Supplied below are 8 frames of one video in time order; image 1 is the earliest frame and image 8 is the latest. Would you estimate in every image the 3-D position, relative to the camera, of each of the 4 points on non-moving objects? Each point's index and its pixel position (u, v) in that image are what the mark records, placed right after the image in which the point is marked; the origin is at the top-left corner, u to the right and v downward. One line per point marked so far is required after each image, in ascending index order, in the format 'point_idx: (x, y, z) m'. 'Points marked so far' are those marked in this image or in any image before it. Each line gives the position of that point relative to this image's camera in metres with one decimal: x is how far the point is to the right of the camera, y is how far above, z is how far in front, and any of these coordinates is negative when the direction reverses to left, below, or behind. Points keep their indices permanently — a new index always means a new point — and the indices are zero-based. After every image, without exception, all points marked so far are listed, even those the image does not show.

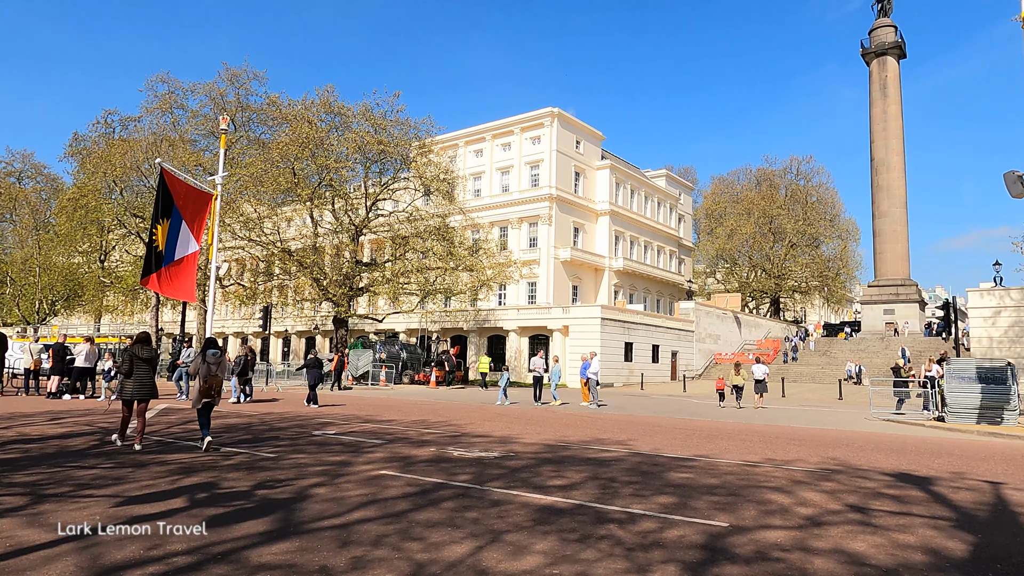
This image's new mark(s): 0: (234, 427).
0: (-4.8, -2.4, +11.4) m
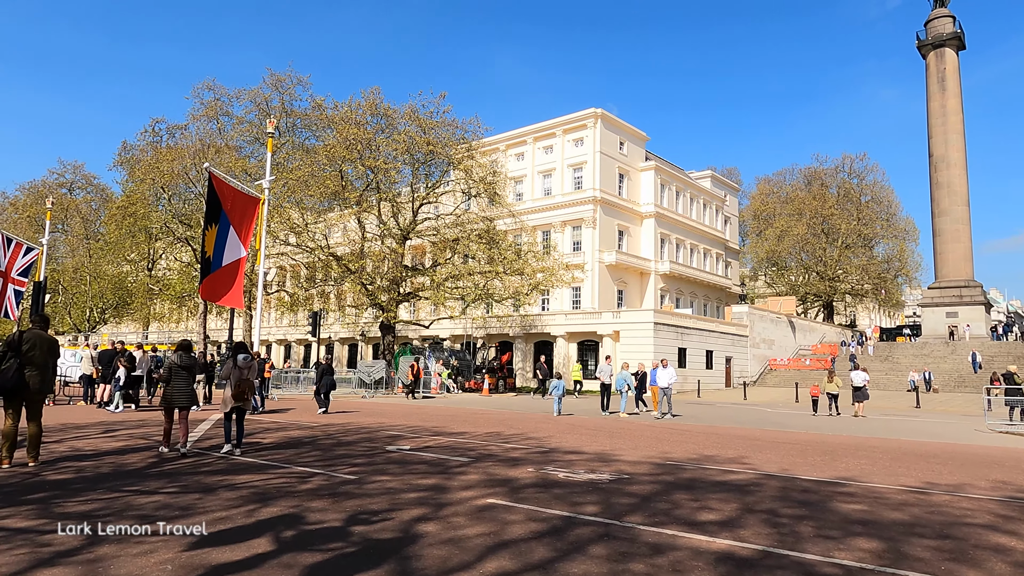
0: (-3.4, -2.4, +10.5) m
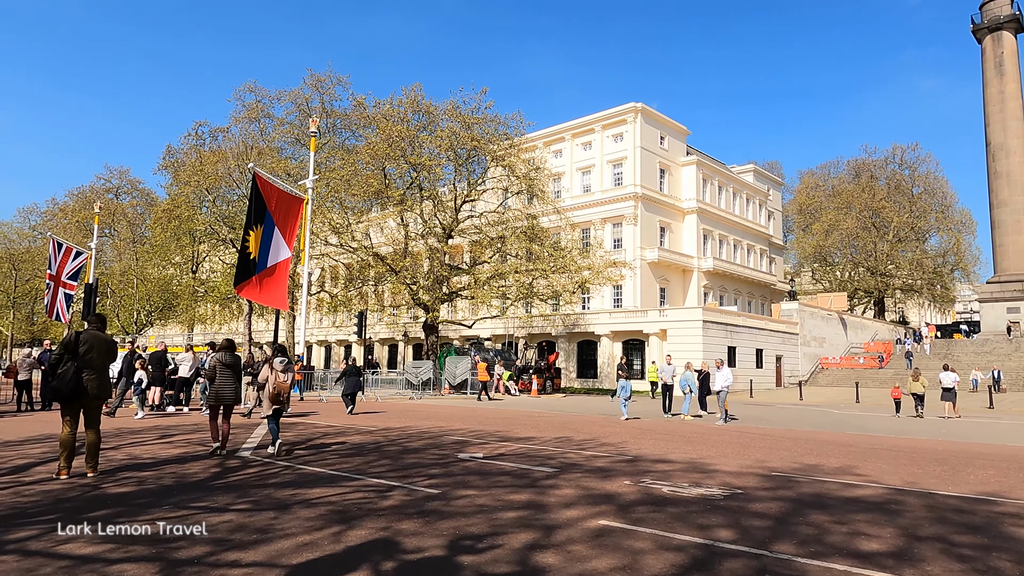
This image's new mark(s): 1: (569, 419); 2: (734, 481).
0: (-2.3, -2.3, +9.9) m
1: (+1.3, -3.0, +14.9) m
2: (+2.4, -2.1, +7.1) m
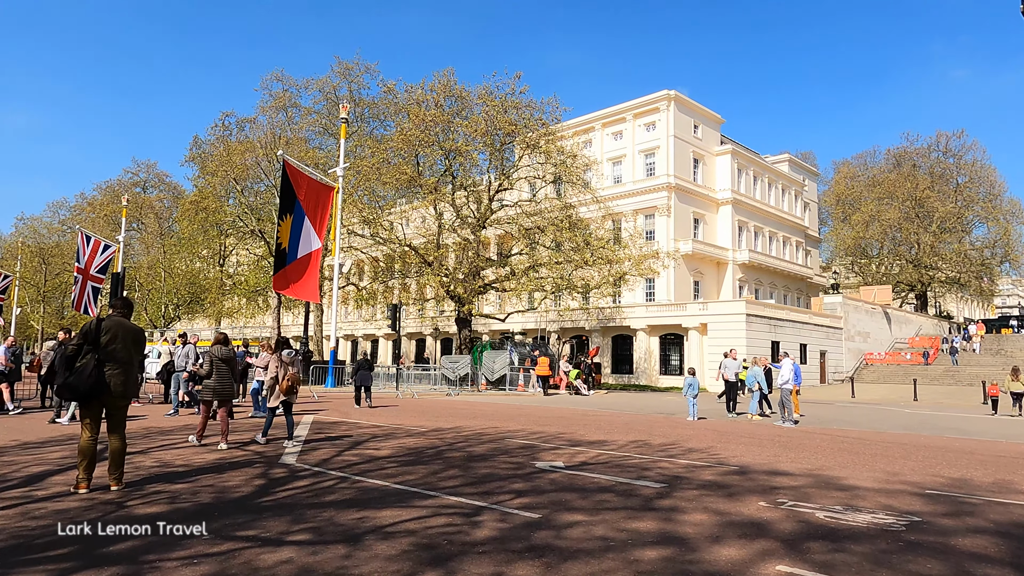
0: (-1.3, -2.1, +8.7) m
1: (+2.4, -2.7, +13.6) m
2: (+3.3, -1.8, +5.7) m
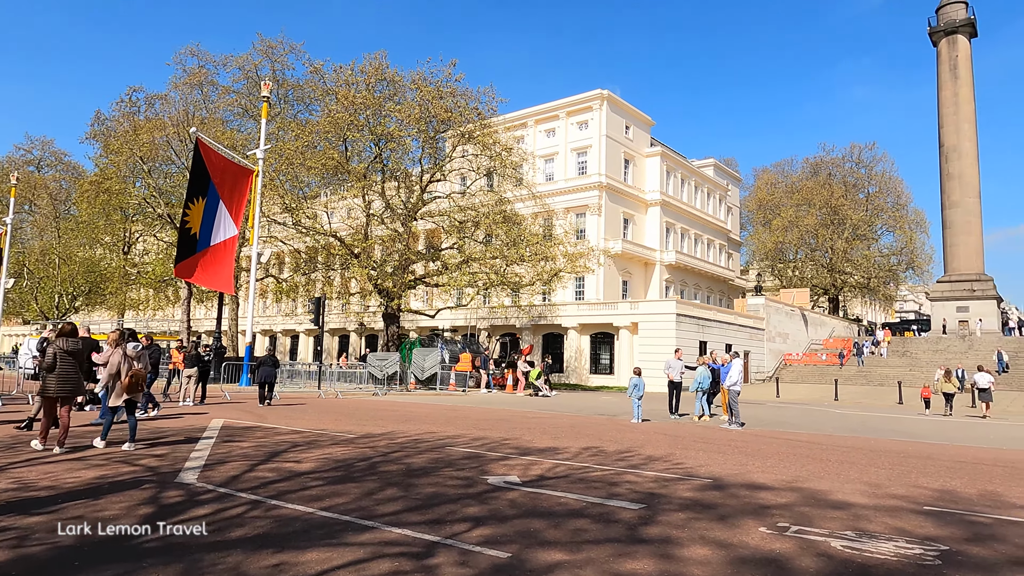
0: (-1.9, -2.0, +7.5) m
1: (+1.2, -2.6, +12.8) m
2: (+3.0, -1.8, +5.0) m
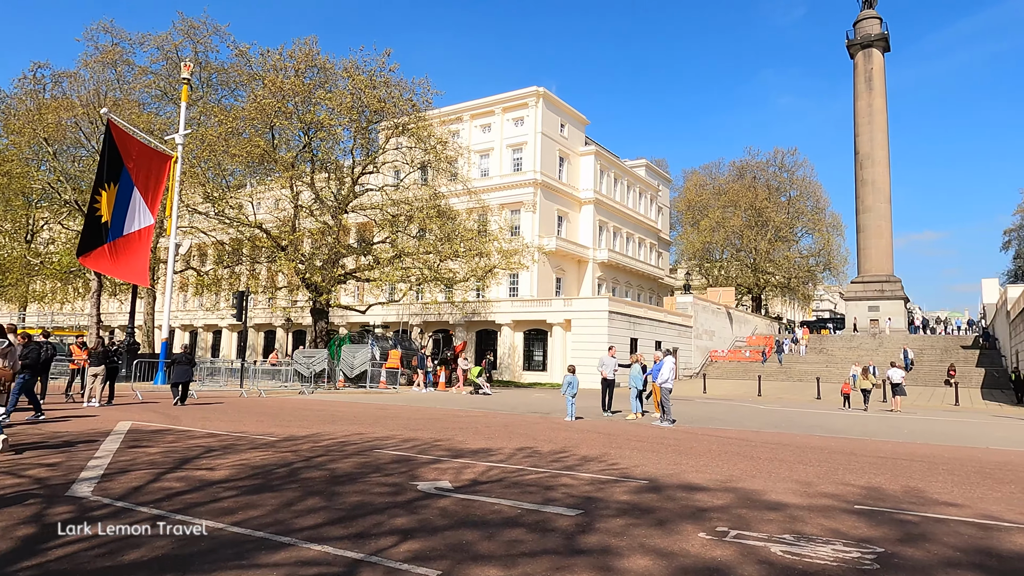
0: (-2.6, -1.9, +7.0) m
1: (-0.1, -2.5, +12.6) m
2: (+2.5, -1.8, +5.0) m
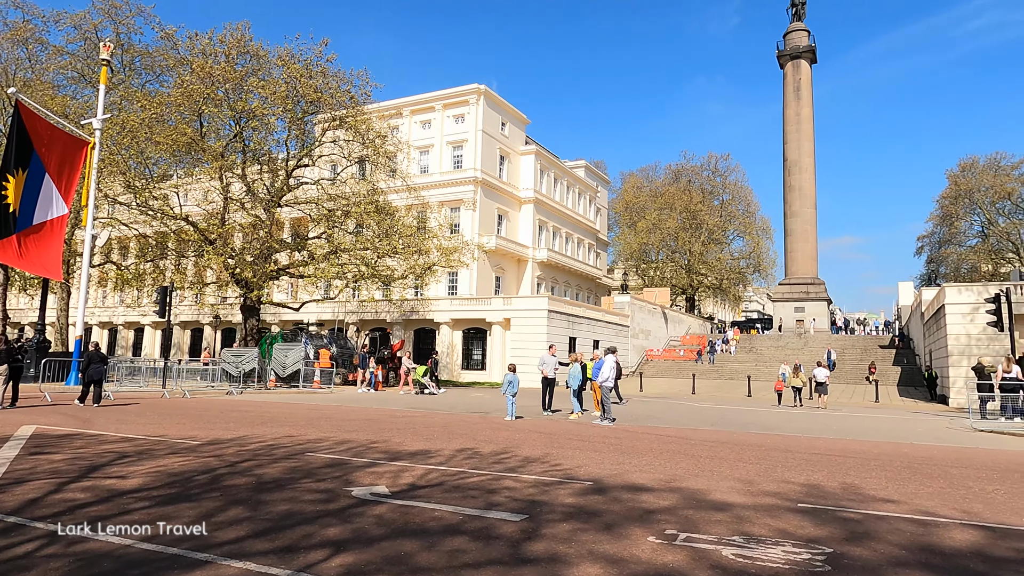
0: (-3.2, -1.8, +6.4) m
1: (-1.2, -2.5, +12.3) m
2: (+2.0, -1.8, +4.9) m
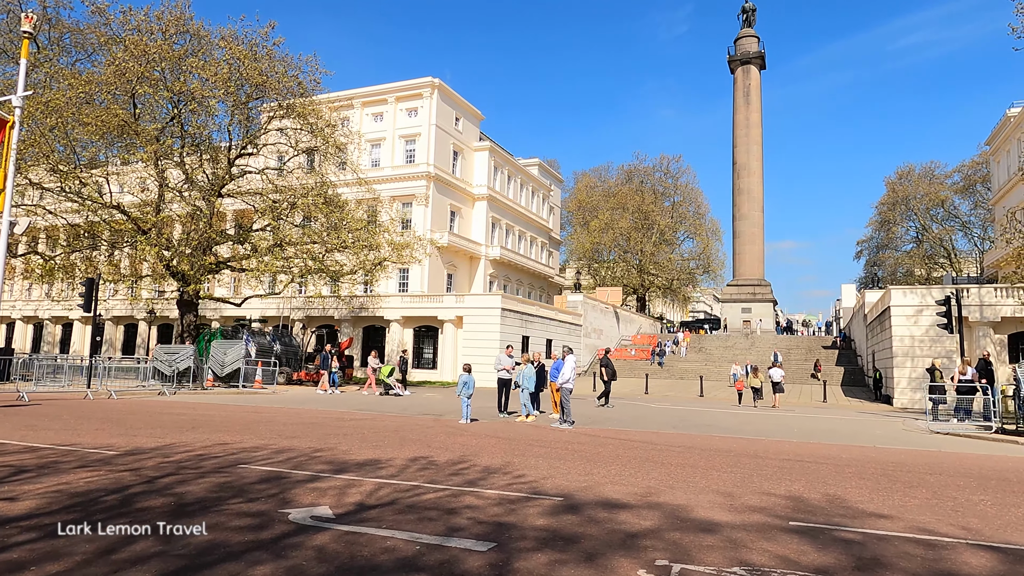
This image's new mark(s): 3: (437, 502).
0: (-3.5, -1.7, +5.5) m
1: (-1.9, -2.4, +11.4) m
2: (+1.8, -1.7, +4.4) m
3: (-0.6, -1.8, +5.7) m
